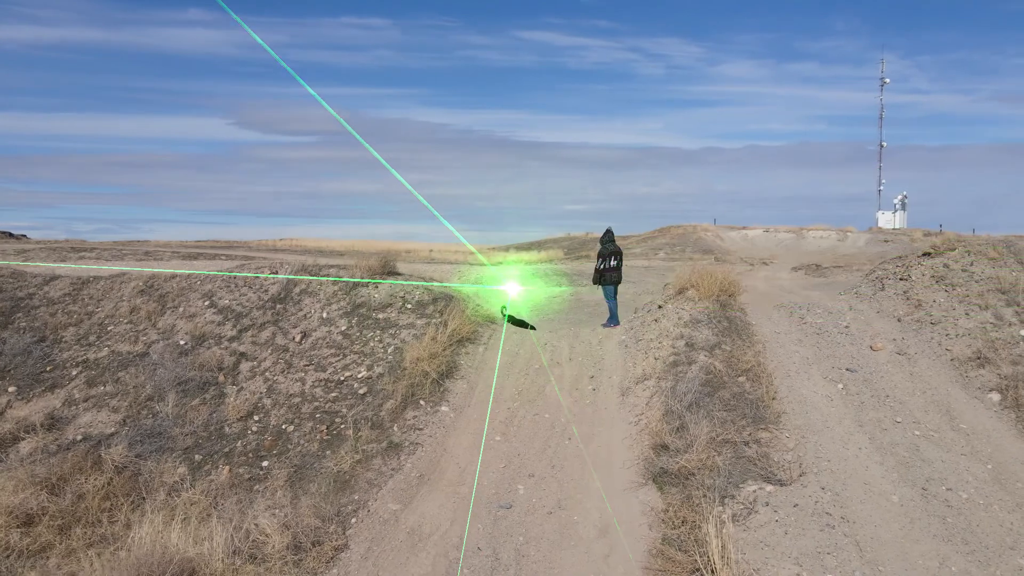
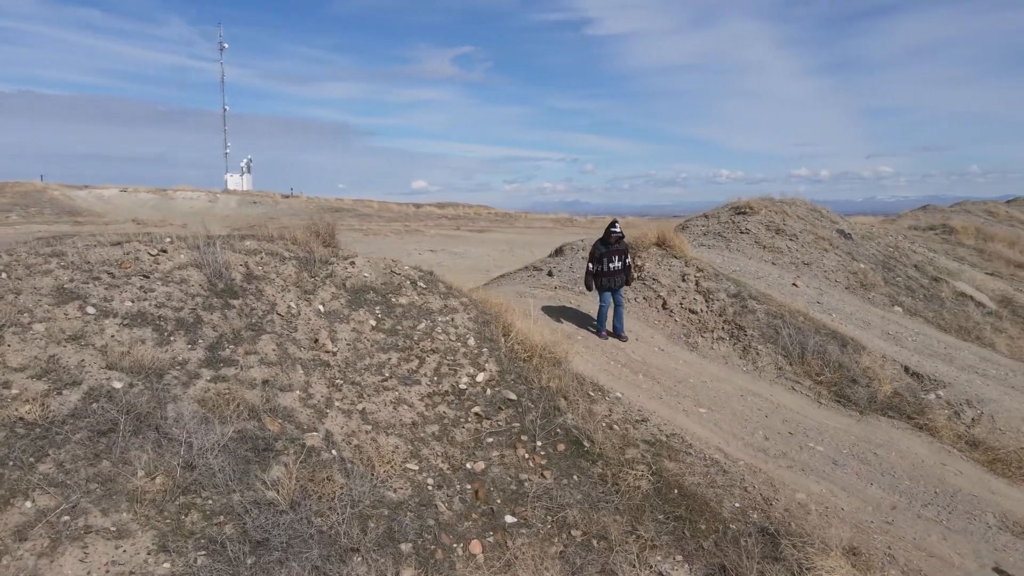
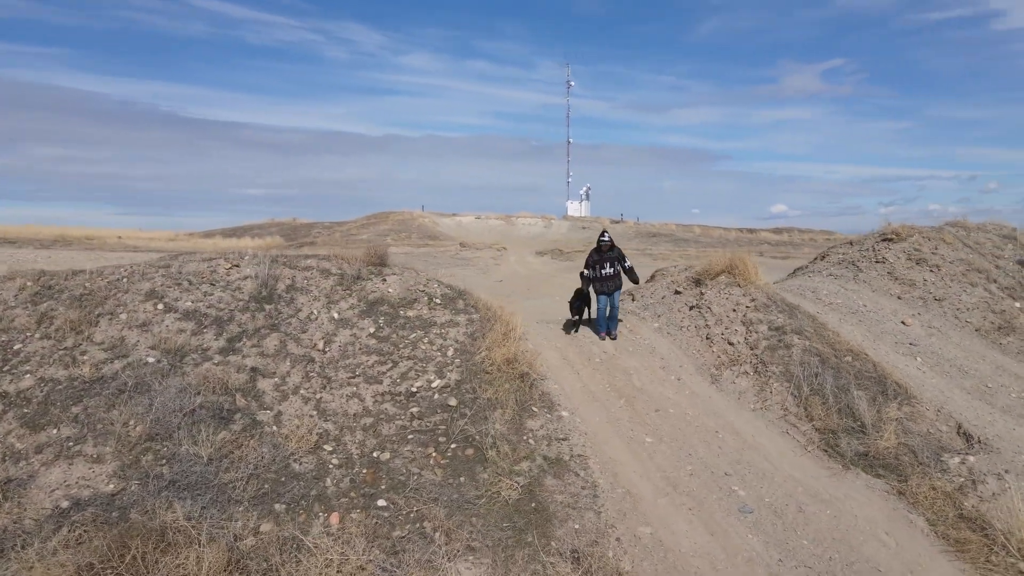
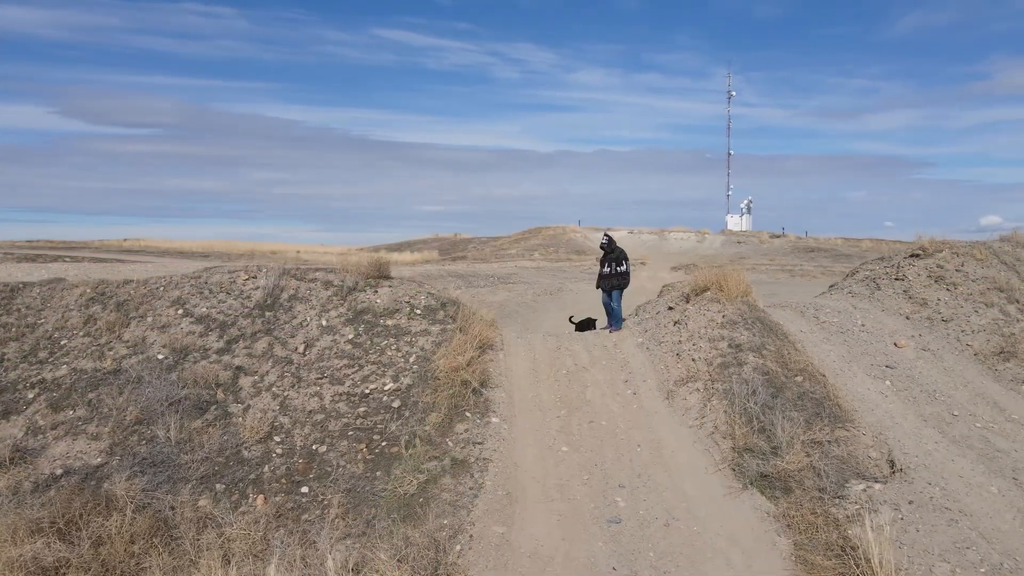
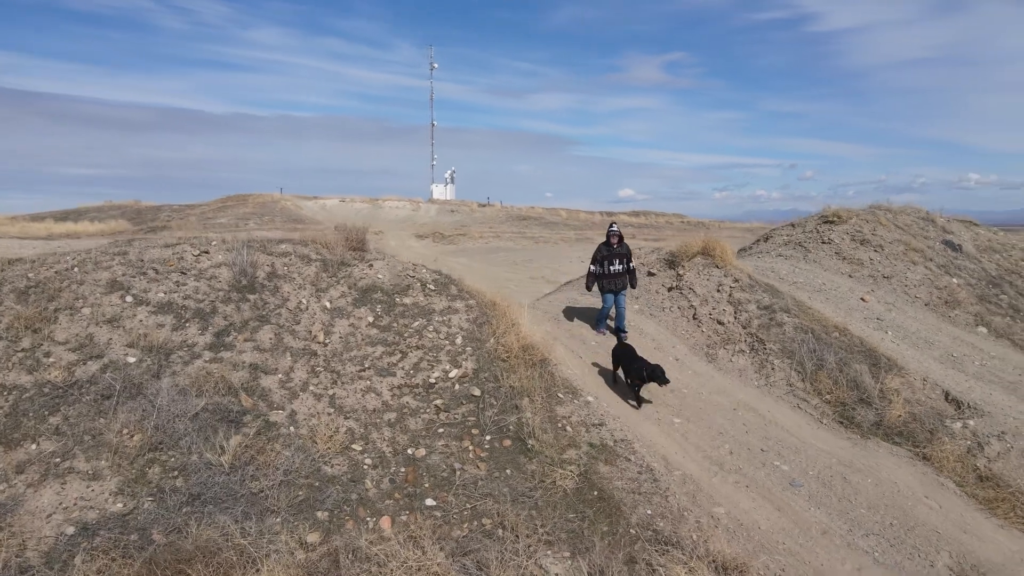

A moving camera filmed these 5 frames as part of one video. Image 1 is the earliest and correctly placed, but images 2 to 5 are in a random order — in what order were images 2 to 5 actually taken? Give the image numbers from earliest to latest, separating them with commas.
4, 3, 5, 2
